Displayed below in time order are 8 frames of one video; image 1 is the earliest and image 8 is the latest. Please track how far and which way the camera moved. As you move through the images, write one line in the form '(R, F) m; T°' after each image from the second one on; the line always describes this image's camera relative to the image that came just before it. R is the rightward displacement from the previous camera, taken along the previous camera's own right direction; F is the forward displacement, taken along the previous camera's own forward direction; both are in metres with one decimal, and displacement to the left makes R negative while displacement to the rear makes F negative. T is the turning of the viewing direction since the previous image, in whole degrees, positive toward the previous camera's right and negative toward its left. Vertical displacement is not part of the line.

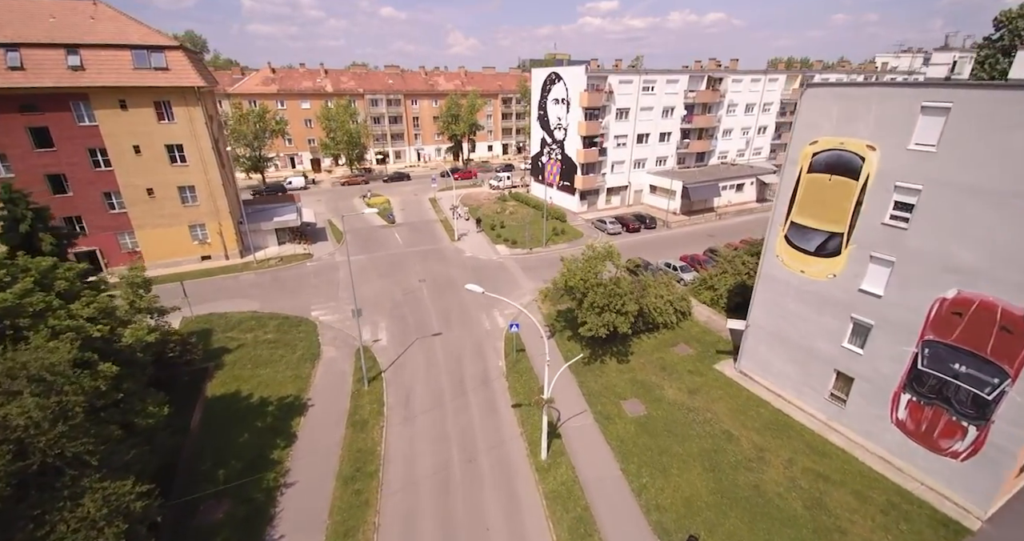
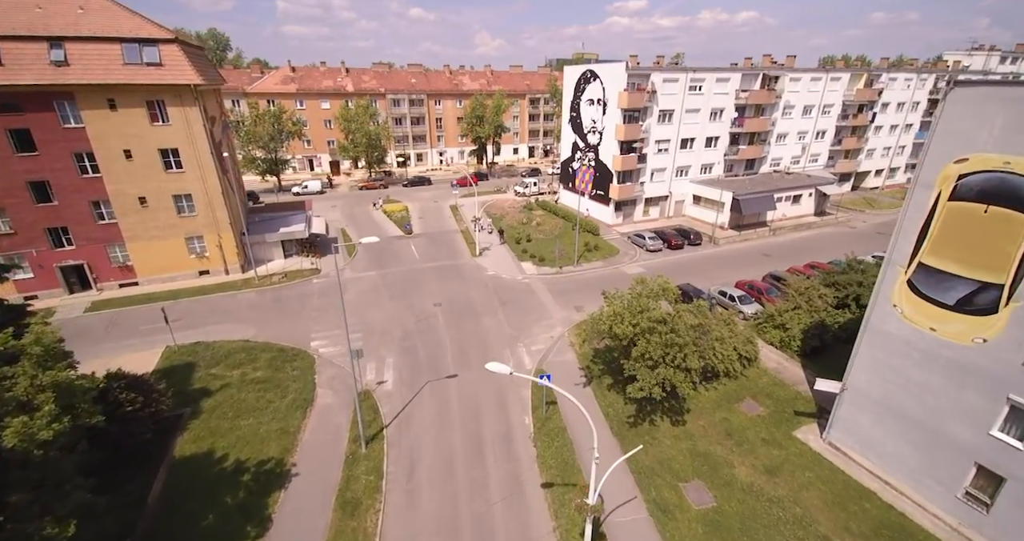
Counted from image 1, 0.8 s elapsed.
(-0.5, +4.3) m; -3°
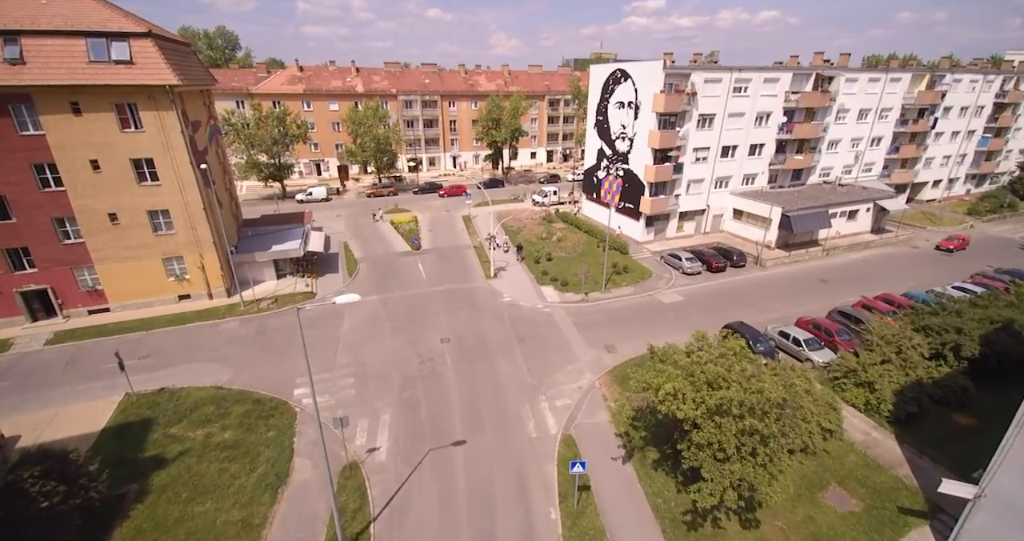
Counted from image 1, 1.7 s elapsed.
(-0.4, +4.3) m; -2°
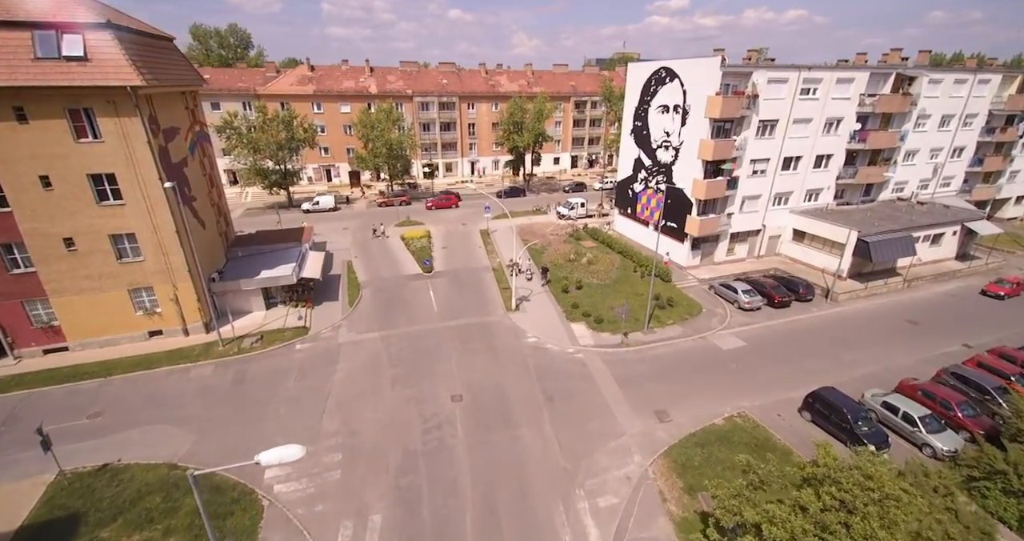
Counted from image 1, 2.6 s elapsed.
(-0.6, +4.8) m; -2°
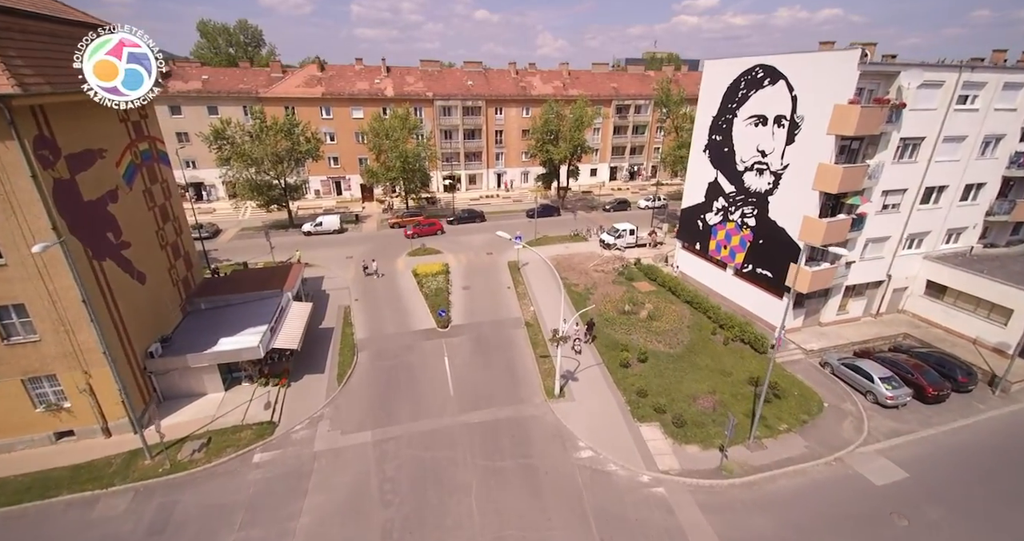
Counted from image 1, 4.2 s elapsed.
(-1.3, +7.7) m; -3°
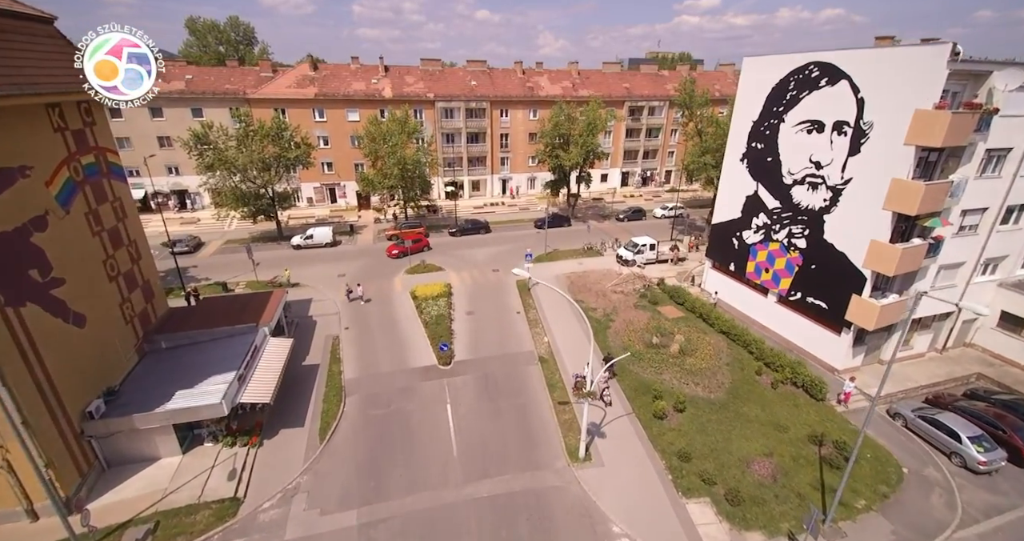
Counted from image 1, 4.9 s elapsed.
(-0.6, +3.5) m; 0°
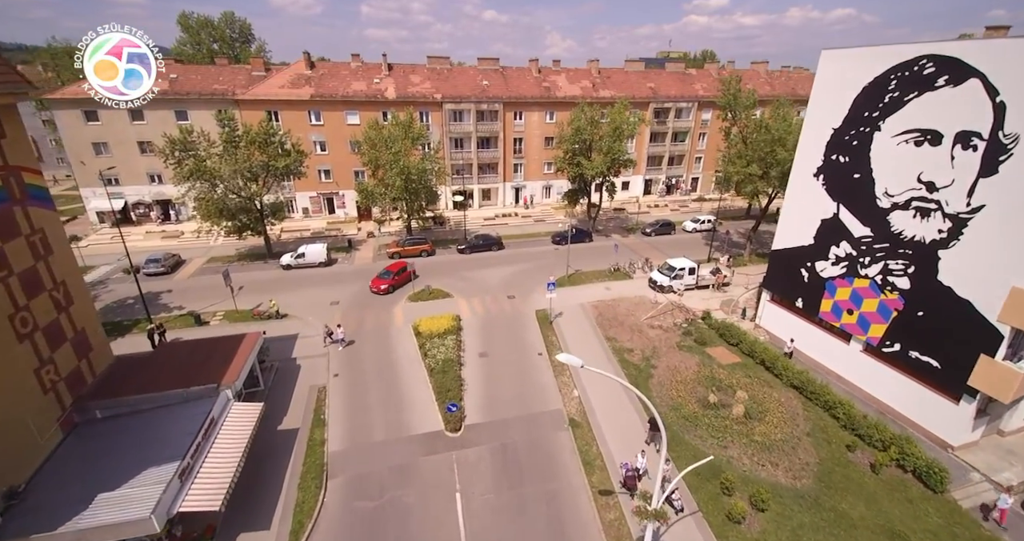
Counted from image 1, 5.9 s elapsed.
(-0.9, +4.6) m; -1°
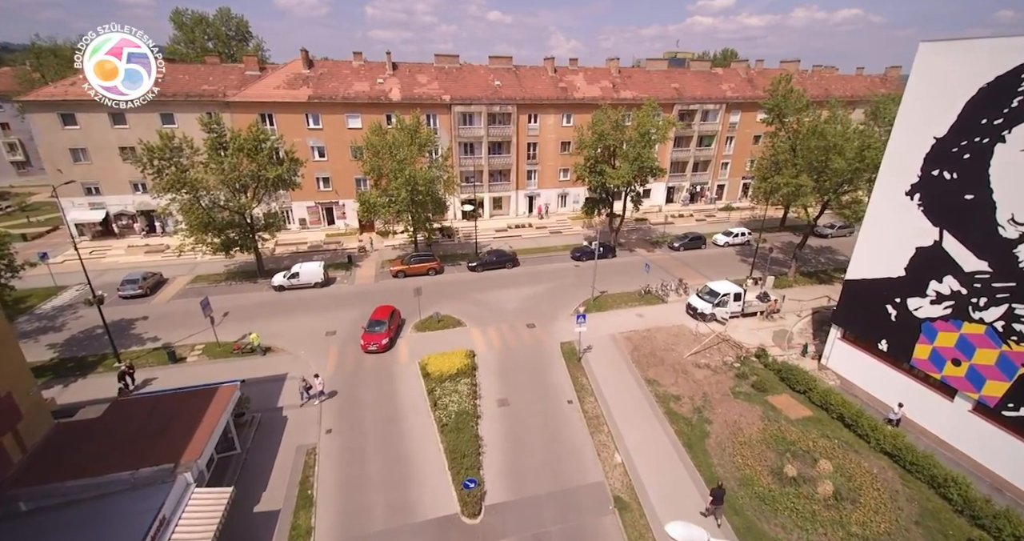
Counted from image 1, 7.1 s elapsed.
(-1.1, +3.7) m; 0°
